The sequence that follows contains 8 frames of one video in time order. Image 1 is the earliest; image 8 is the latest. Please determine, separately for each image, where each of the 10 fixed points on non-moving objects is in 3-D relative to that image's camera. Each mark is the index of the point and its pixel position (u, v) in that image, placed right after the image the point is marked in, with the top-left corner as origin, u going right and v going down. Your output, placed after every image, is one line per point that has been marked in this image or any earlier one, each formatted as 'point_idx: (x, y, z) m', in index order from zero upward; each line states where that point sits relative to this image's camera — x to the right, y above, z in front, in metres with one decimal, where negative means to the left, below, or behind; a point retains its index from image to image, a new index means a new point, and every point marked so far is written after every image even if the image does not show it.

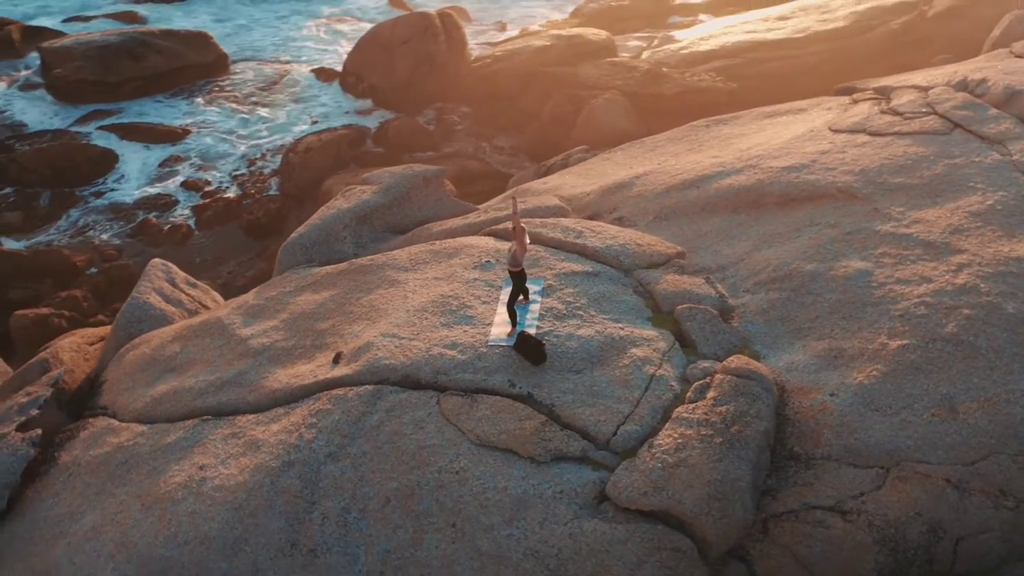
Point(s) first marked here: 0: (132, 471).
0: (-2.1, -1.0, +6.1) m
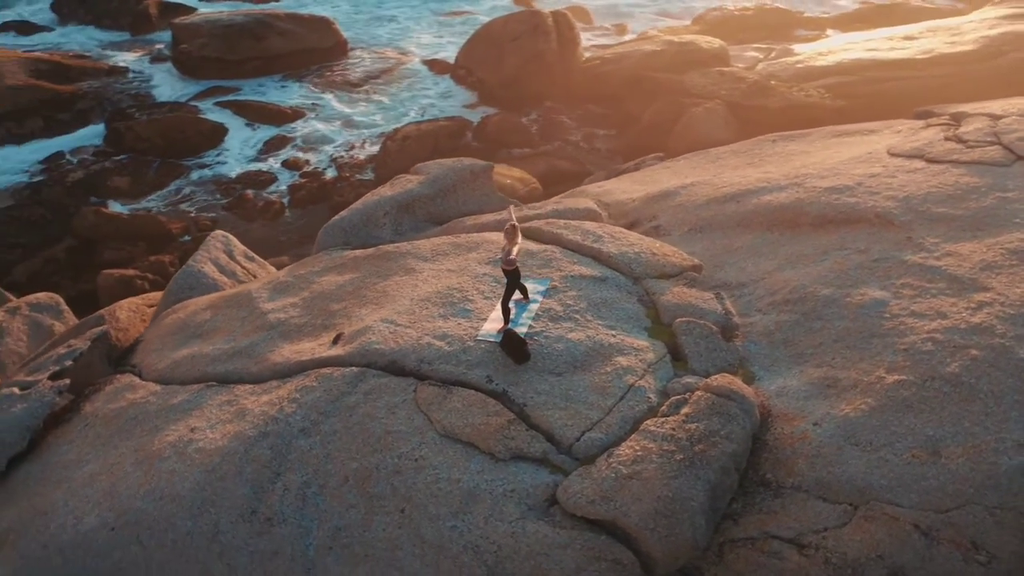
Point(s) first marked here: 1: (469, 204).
0: (-2.2, -0.8, +6.4) m
1: (-0.3, +0.6, +8.3) m
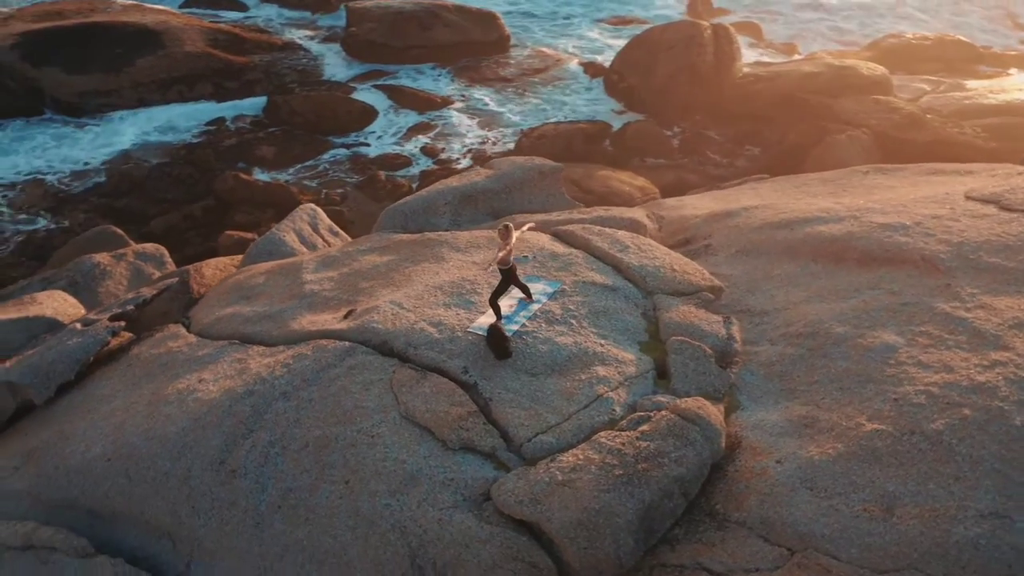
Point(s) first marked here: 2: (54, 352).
0: (-2.2, -0.5, +6.9) m
1: (+0.2, +0.7, +8.4) m
2: (-3.0, -0.4, +7.2) m
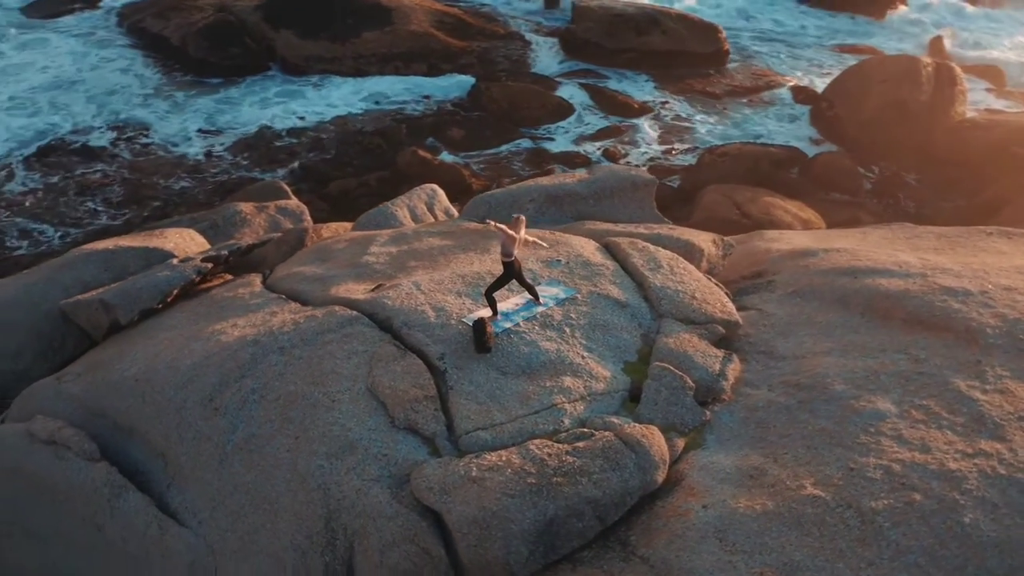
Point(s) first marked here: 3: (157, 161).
0: (-2.0, -0.2, +7.4) m
1: (+0.8, +0.6, +8.3) m
2: (-2.7, 0.0, +8.0) m
3: (-4.5, +1.6, +14.0) m
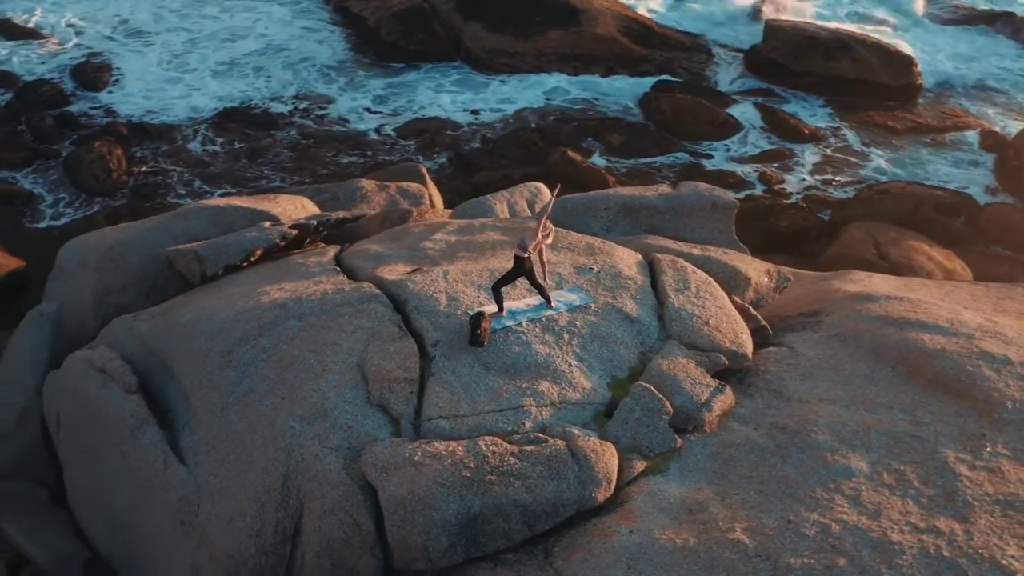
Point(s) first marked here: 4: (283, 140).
0: (-1.6, +0.1, +7.8) m
1: (+1.4, +0.4, +8.1) m
2: (-2.2, +0.4, +8.5) m
3: (-2.5, +2.1, +14.7) m
4: (-3.0, +2.0, +14.6) m
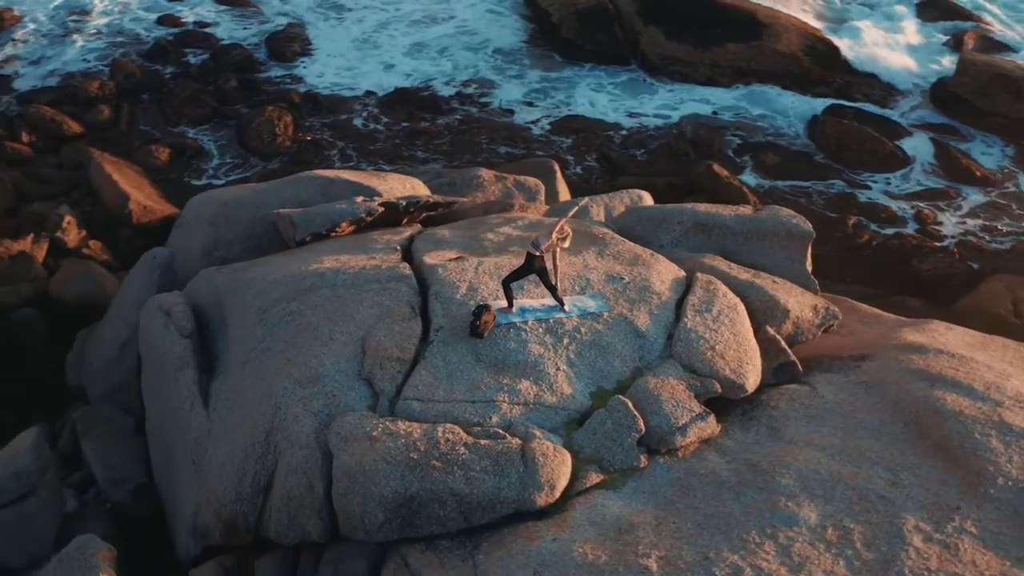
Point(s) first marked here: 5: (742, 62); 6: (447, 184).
0: (-1.2, +0.3, +8.2) m
1: (+1.8, +0.2, +7.8) m
2: (-1.5, +0.6, +8.9) m
3: (-0.4, +2.3, +15.1) m
4: (-0.9, +2.2, +15.0) m
5: (+3.3, +3.3, +15.9) m
6: (-0.7, +1.0, +10.9) m
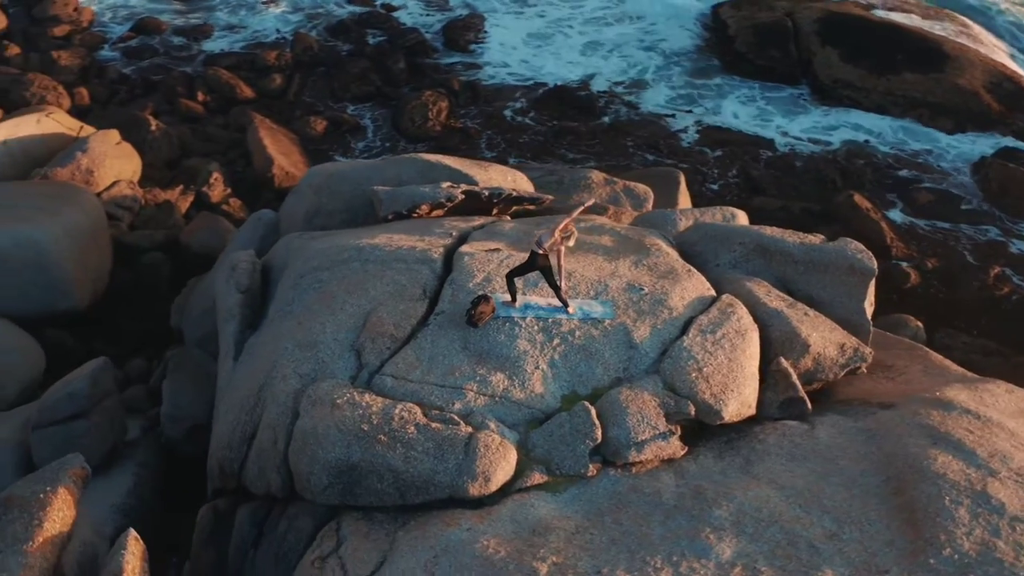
0: (-0.7, +0.5, +8.4) m
1: (+2.1, 0.0, +7.5) m
2: (-0.8, +0.8, +9.2) m
3: (+1.7, +2.2, +15.0) m
4: (+1.1, +2.2, +15.0) m
5: (+5.6, +2.7, +15.1) m
6: (+0.4, +1.1, +10.9) m
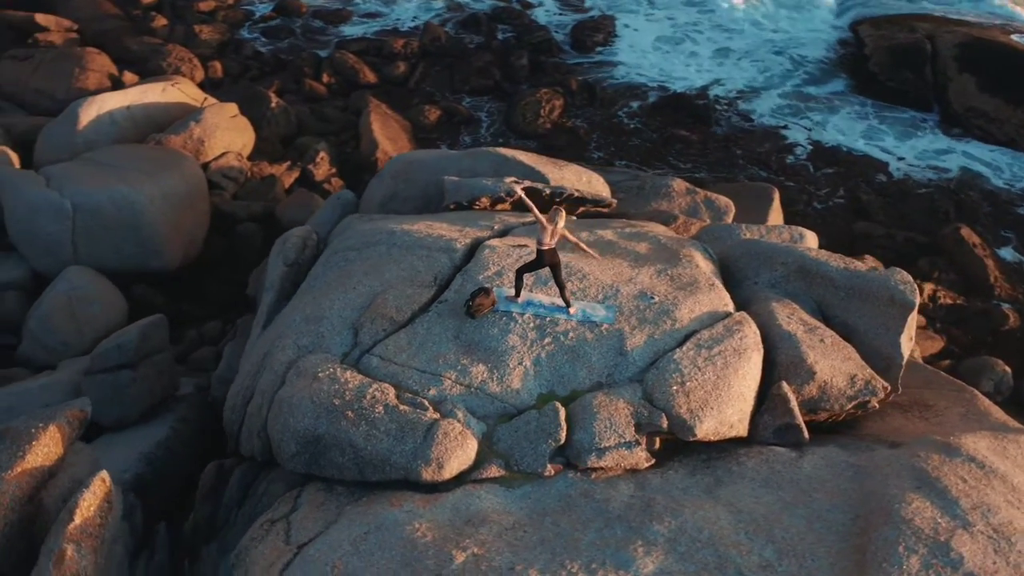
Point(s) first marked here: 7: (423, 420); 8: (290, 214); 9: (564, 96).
0: (-0.3, +0.5, +8.5) m
1: (+2.3, -0.2, +7.2) m
2: (-0.3, +0.9, +9.3) m
3: (+3.1, +2.0, +14.7) m
4: (+2.6, +2.1, +14.8) m
5: (+7.1, +2.1, +14.2) m
6: (+1.2, +1.0, +10.8) m
7: (-0.4, -0.7, +5.4) m
8: (-2.4, +0.8, +11.8) m
9: (+0.7, +2.7, +15.4) m
